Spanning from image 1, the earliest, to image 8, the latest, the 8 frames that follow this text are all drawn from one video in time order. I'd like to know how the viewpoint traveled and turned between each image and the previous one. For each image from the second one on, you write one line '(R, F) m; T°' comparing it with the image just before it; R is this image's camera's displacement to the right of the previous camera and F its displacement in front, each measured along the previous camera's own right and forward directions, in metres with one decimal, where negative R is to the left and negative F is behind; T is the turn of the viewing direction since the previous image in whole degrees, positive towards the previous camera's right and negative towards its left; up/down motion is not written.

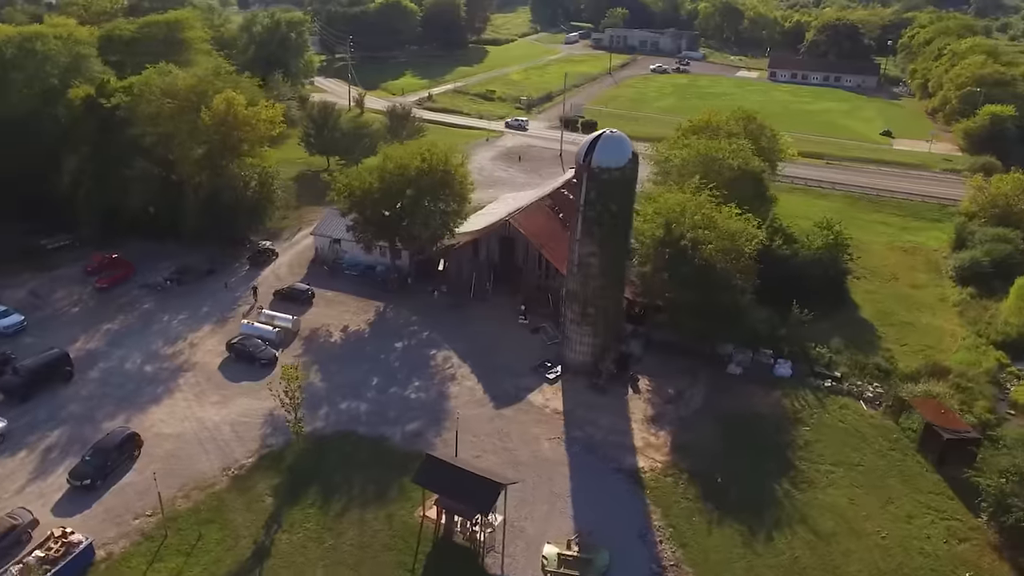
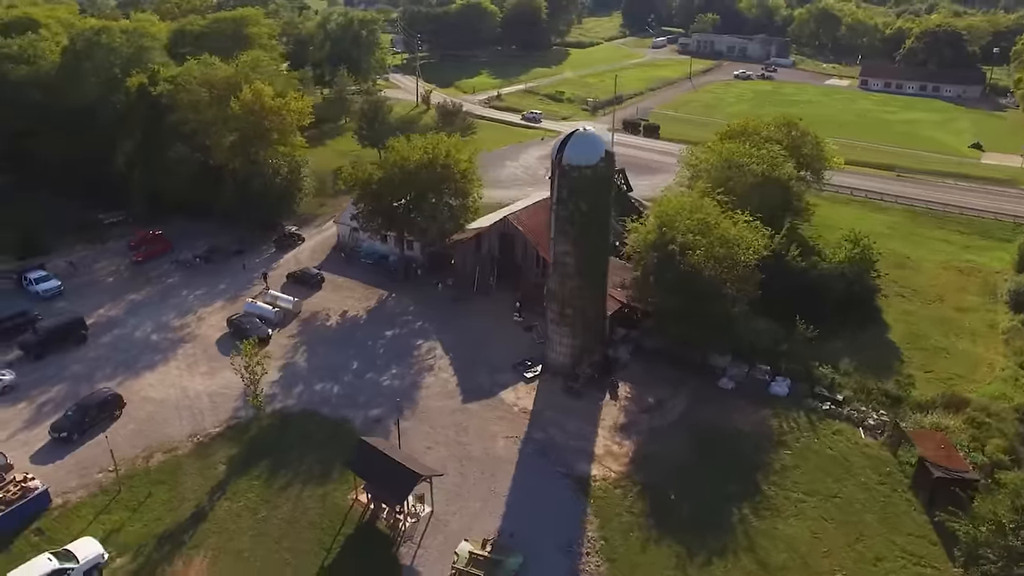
(+6.7, +0.9) m; -8°
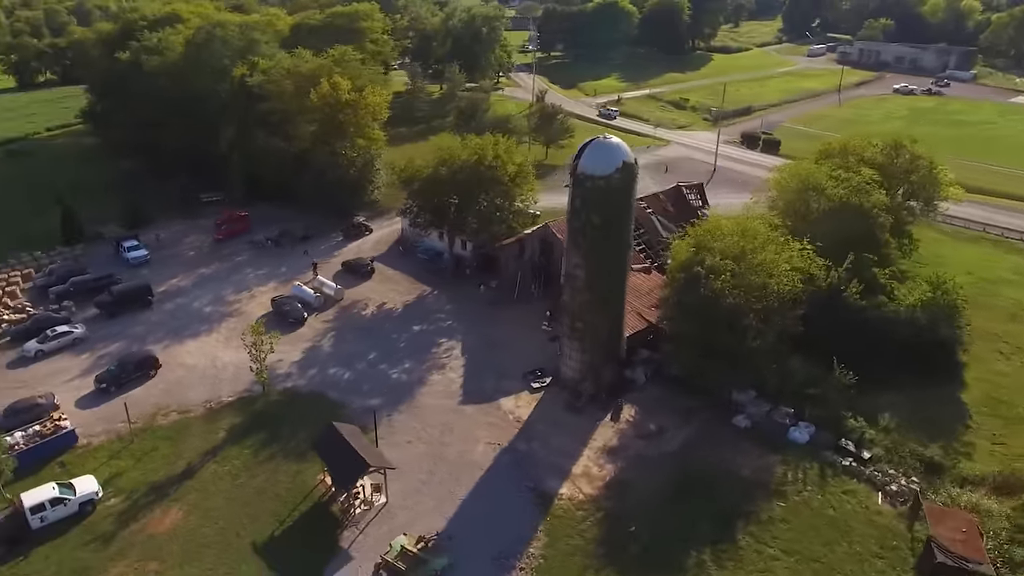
(+7.5, +0.9) m; -12°
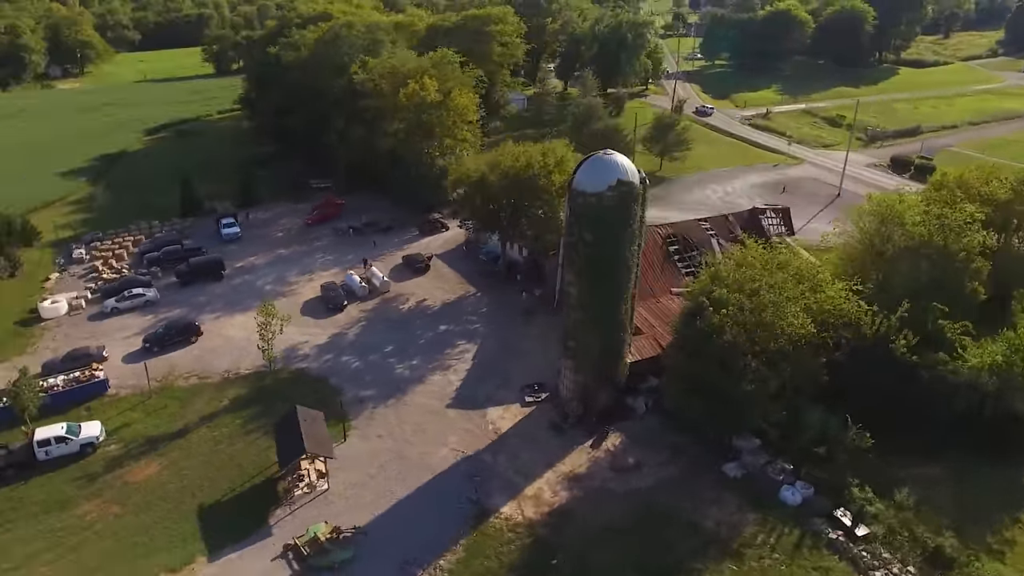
(+9.8, +1.7) m; -15°
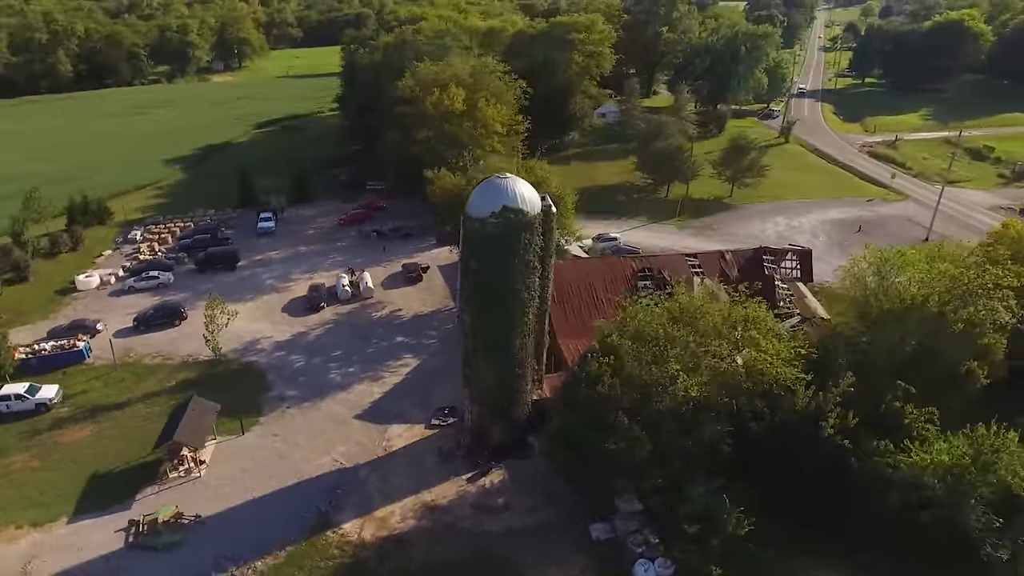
(+13.5, +2.7) m; -14°
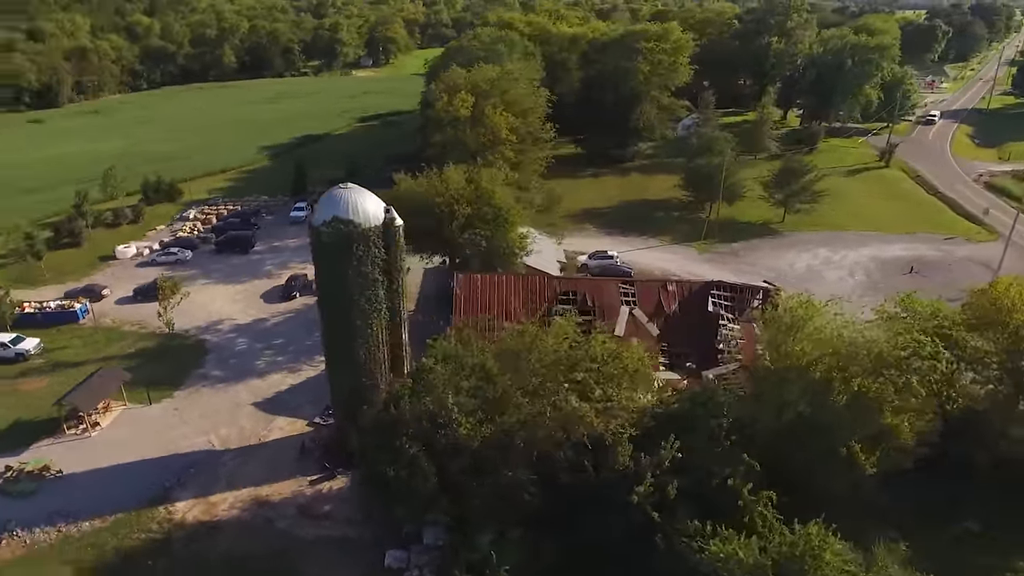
(+15.4, +2.9) m; -15°
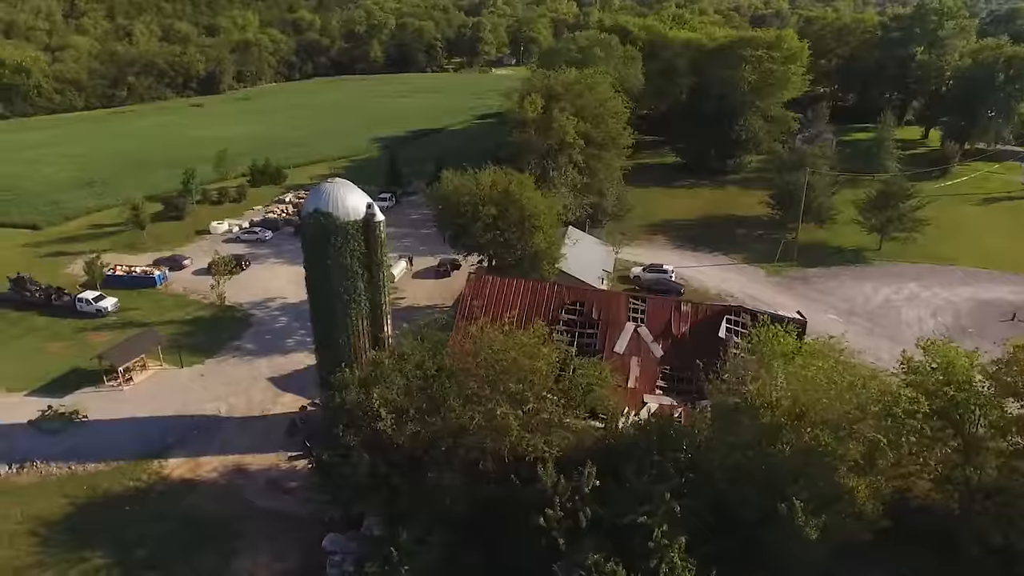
(+8.5, +1.3) m; -13°
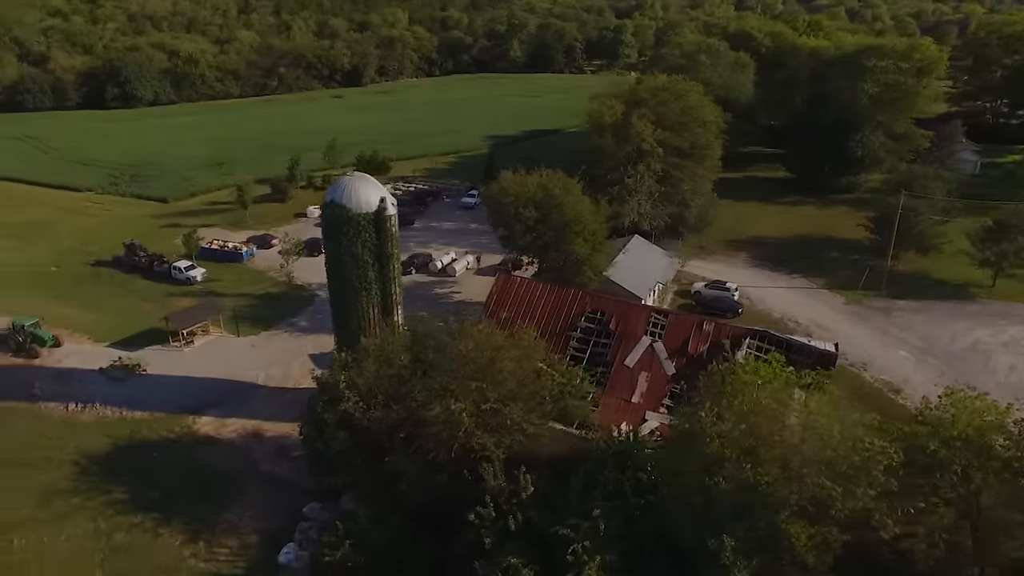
(+7.4, +0.7) m; -12°
